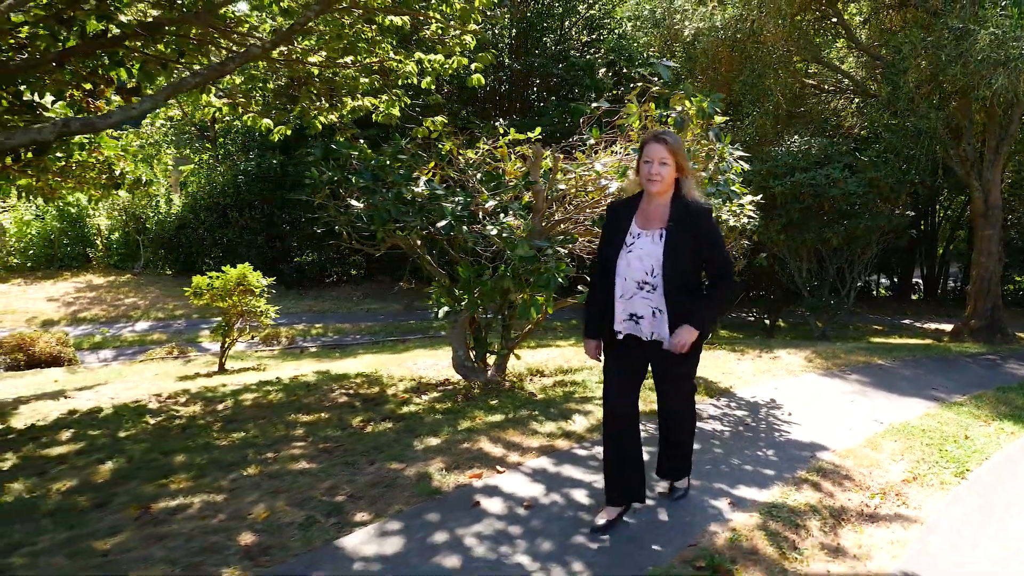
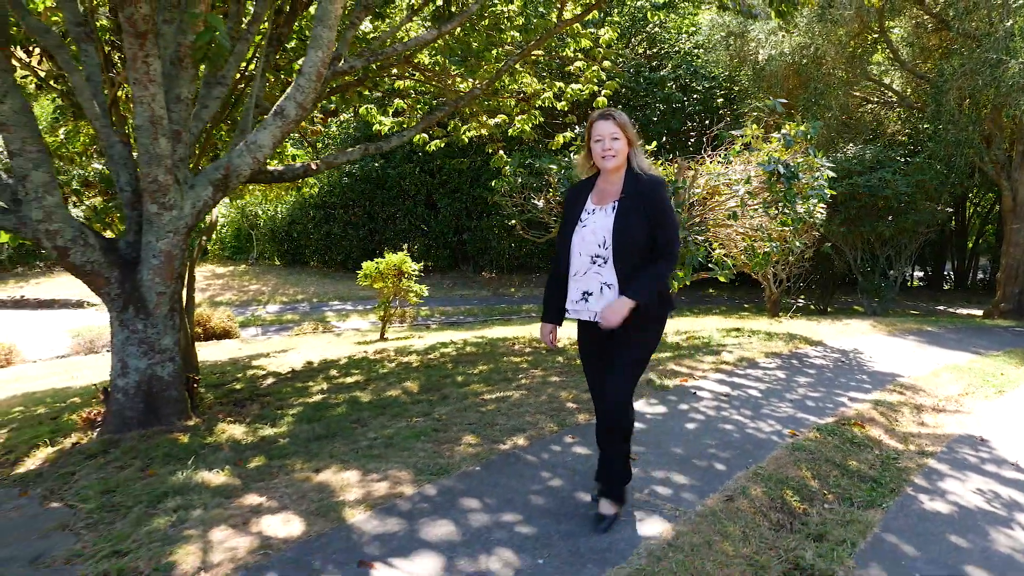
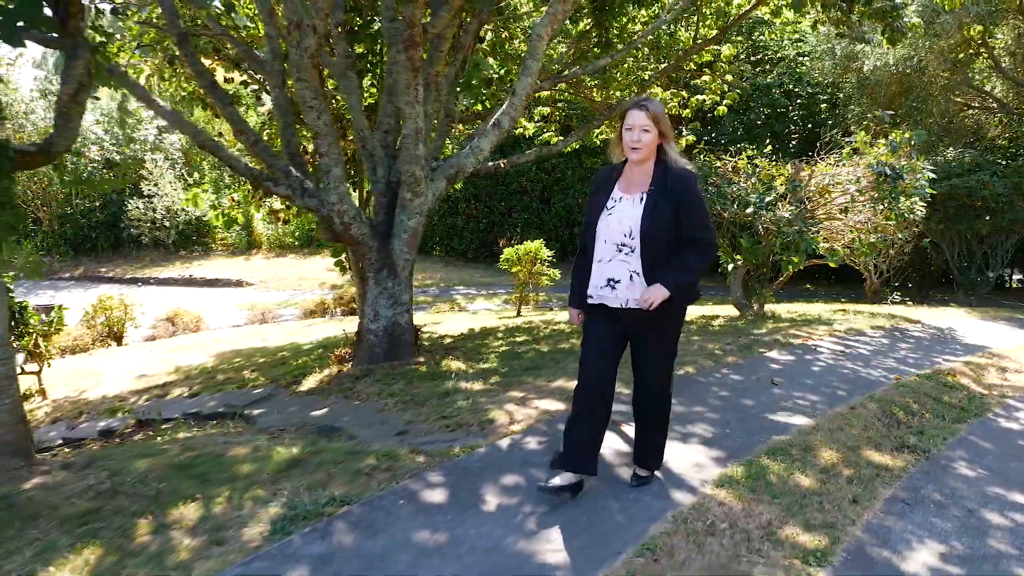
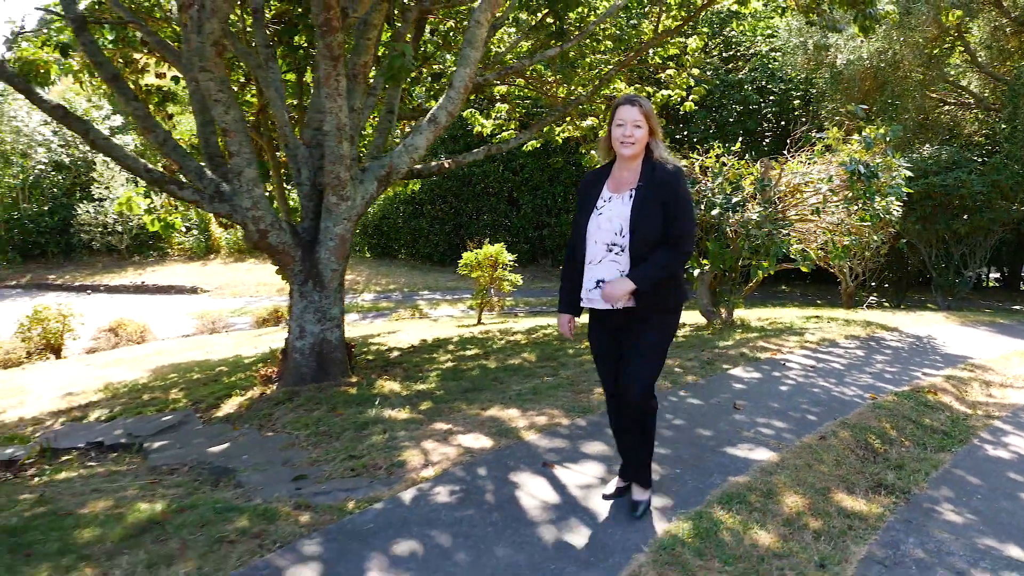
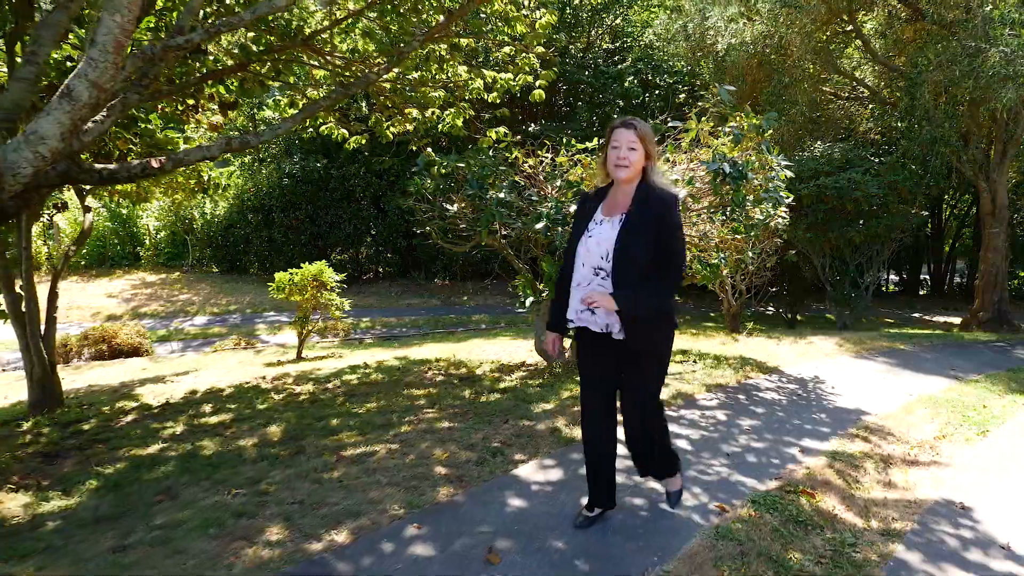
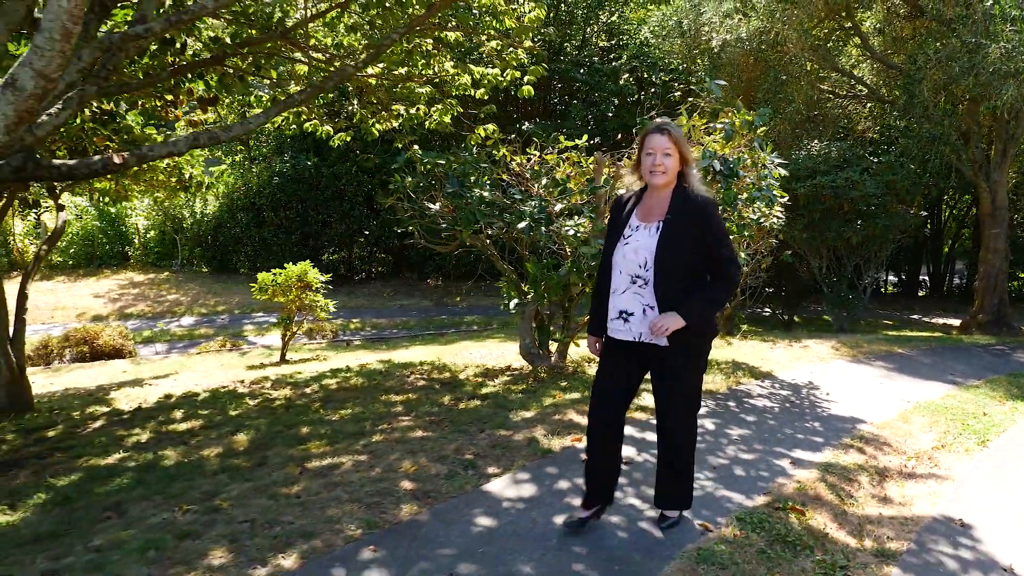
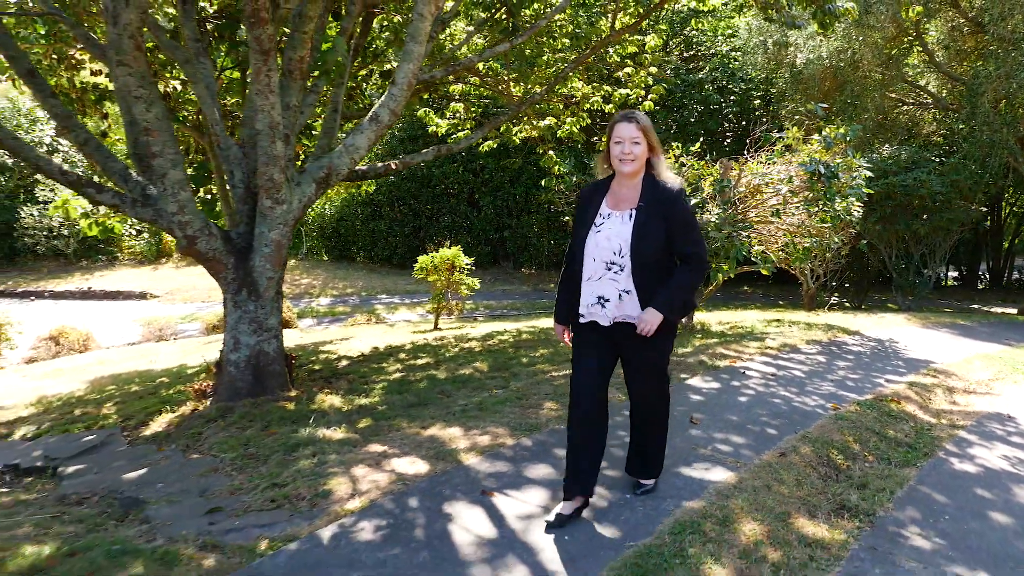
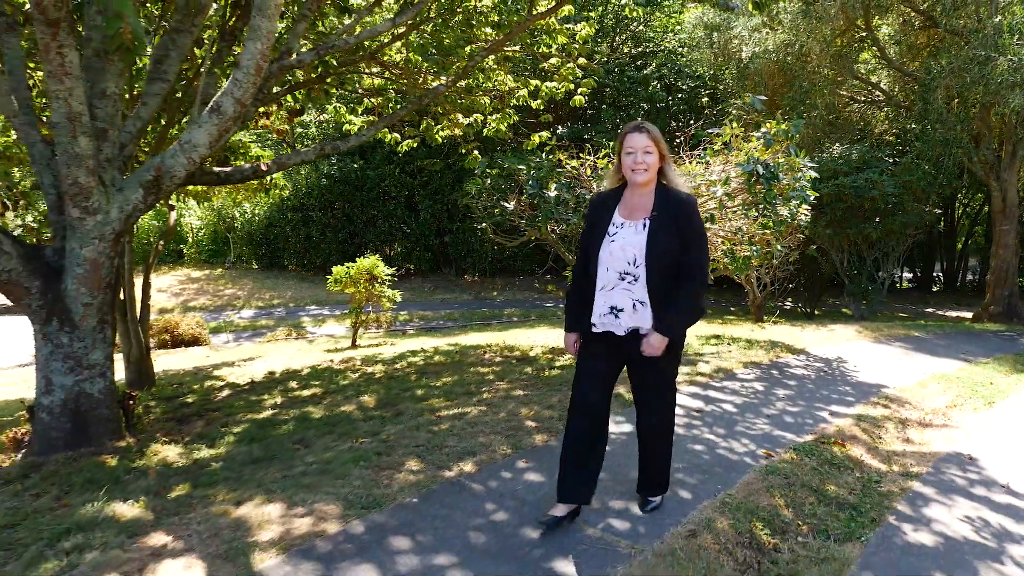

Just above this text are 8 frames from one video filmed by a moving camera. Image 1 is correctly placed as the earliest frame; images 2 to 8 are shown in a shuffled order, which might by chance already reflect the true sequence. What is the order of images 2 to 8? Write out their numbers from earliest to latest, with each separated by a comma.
6, 5, 8, 2, 7, 4, 3
